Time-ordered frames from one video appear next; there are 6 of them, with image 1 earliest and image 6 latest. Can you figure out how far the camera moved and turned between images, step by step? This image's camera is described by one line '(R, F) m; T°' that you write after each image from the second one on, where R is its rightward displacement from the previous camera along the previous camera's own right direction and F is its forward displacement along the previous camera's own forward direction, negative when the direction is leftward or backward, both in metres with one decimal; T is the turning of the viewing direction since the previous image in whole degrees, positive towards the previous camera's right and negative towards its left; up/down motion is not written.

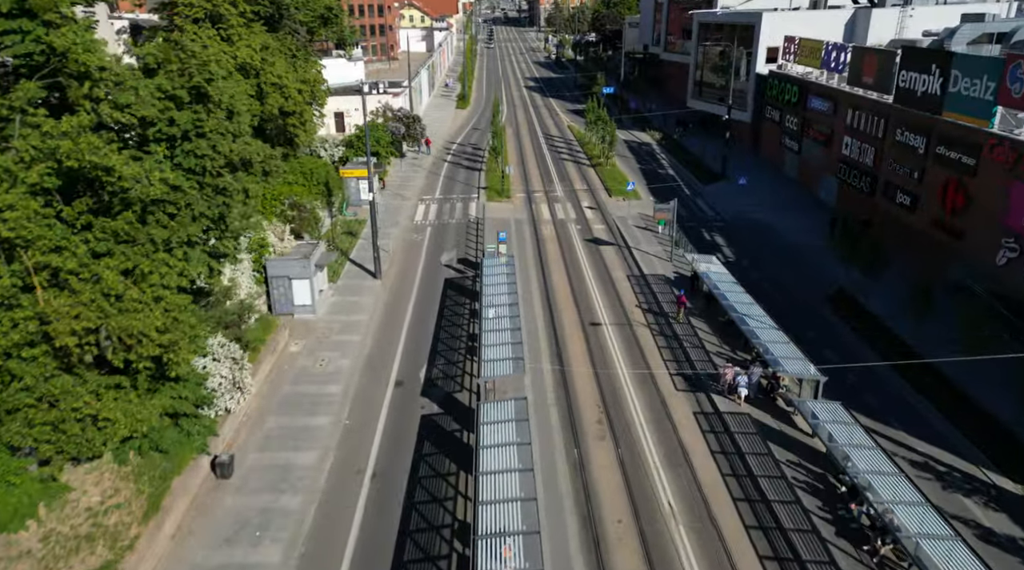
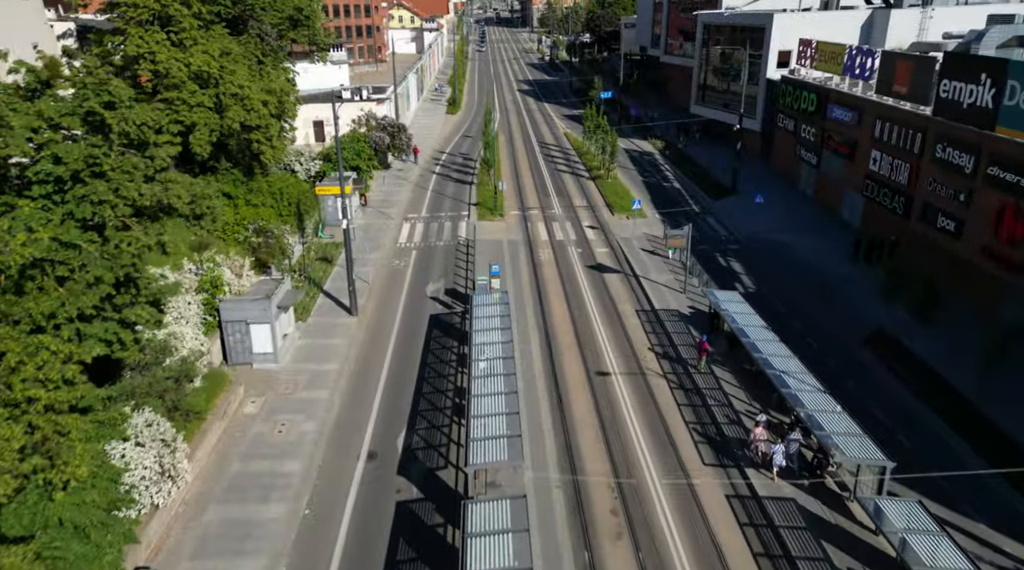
(0.0, +4.3) m; +1°
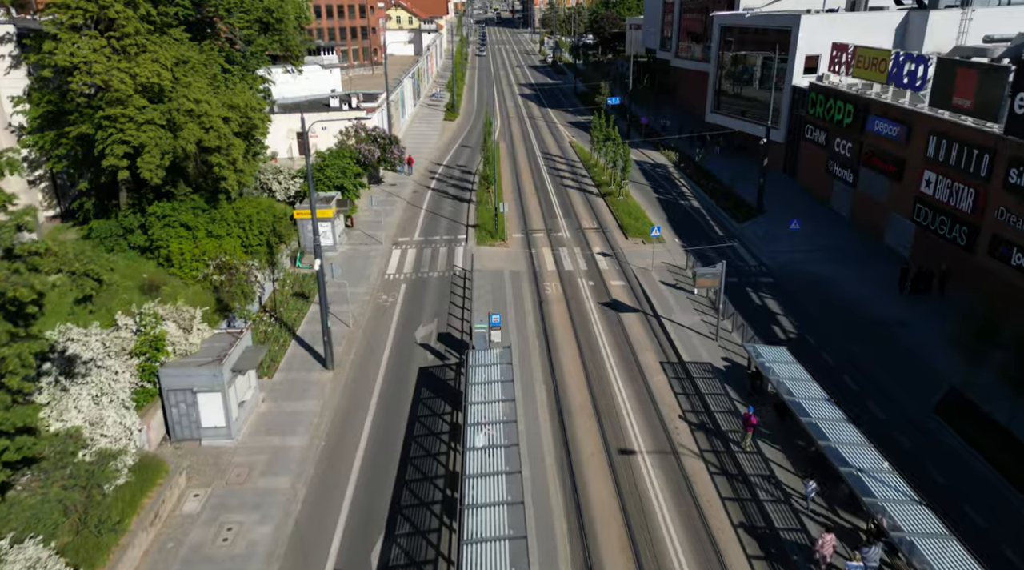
(-0.1, +4.8) m; 0°
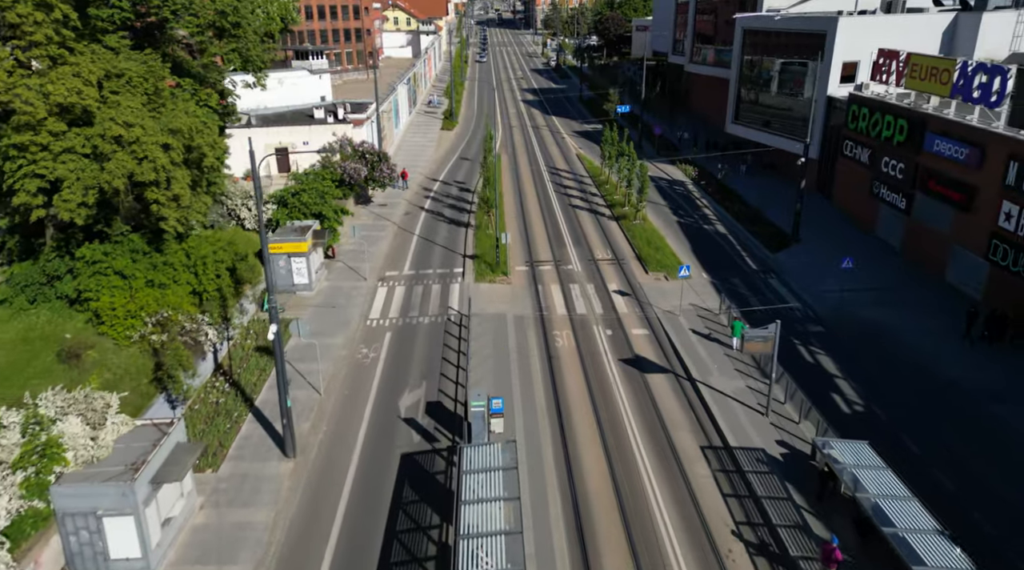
(-0.1, +5.4) m; 0°
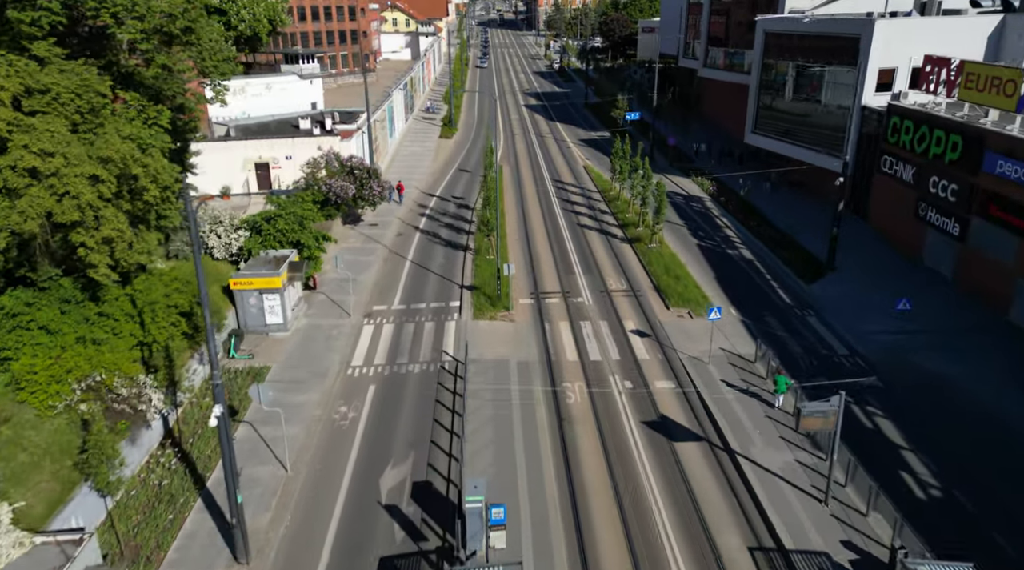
(-0.1, +4.2) m; 0°
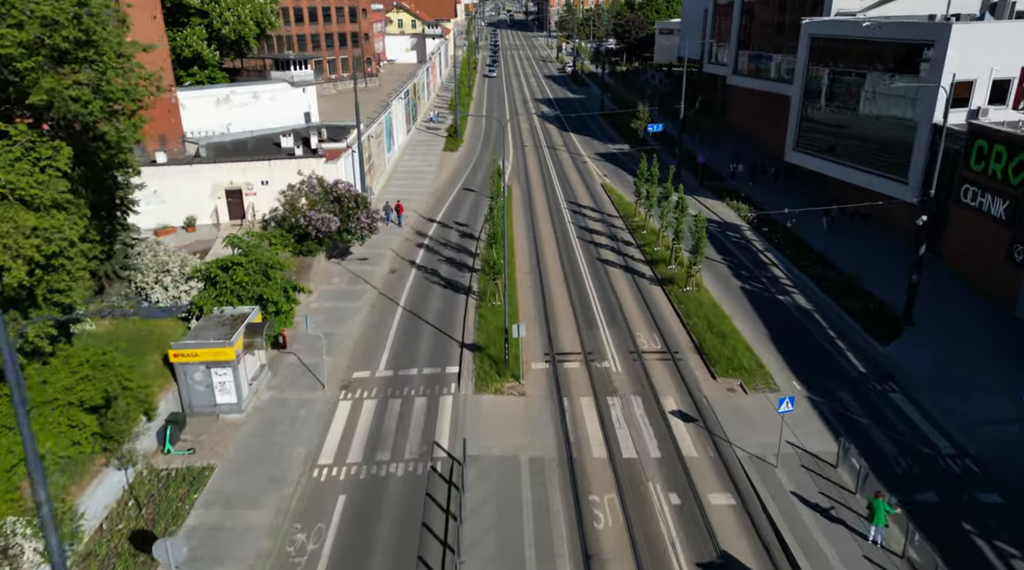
(-0.1, +6.0) m; -1°
